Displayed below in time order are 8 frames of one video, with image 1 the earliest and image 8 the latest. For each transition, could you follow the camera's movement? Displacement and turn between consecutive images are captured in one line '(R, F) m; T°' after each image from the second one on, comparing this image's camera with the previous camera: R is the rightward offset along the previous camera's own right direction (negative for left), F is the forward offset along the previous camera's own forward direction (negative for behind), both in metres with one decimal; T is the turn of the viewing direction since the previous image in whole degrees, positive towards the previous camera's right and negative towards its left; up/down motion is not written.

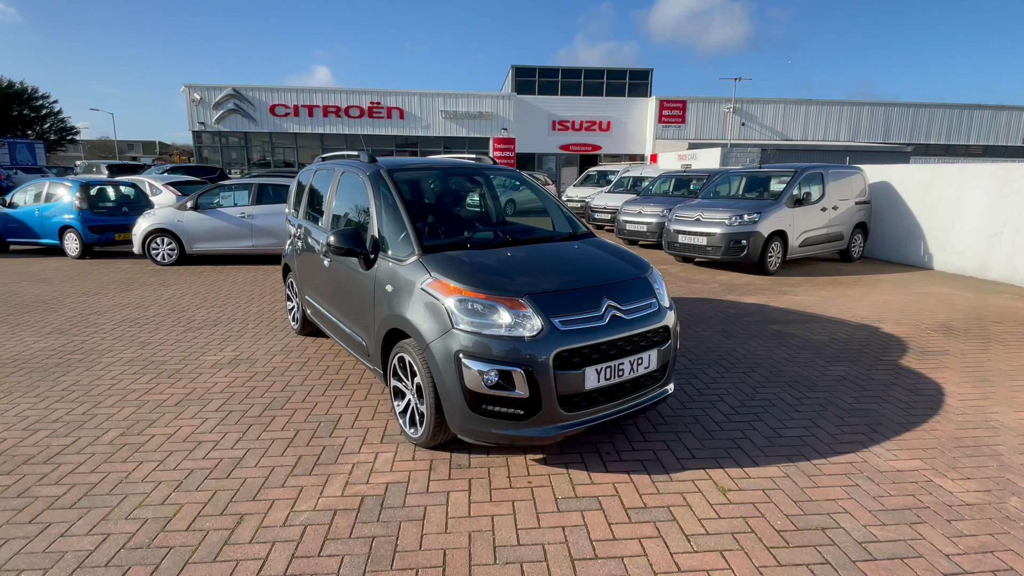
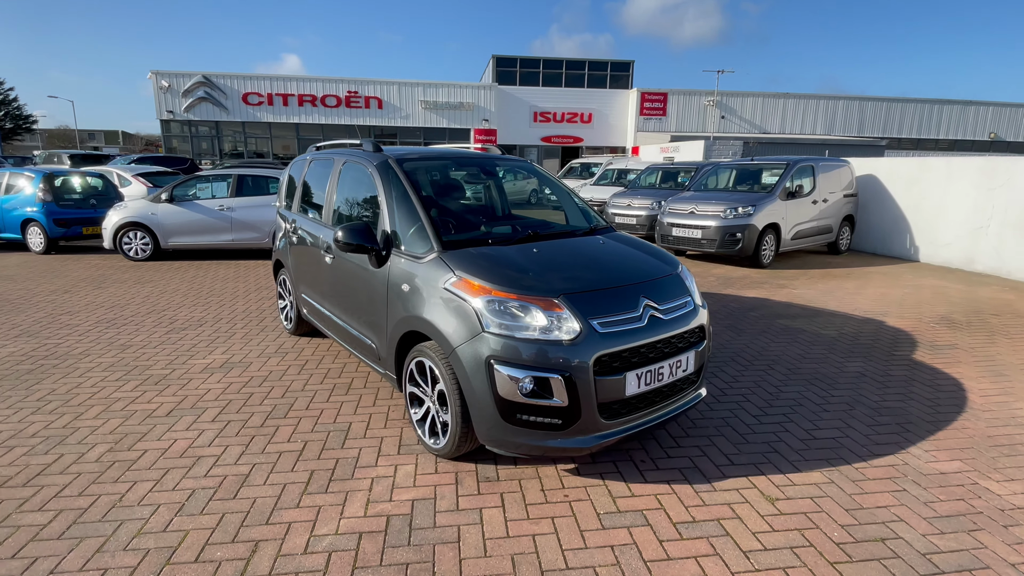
(-0.3, +0.2) m; +3°
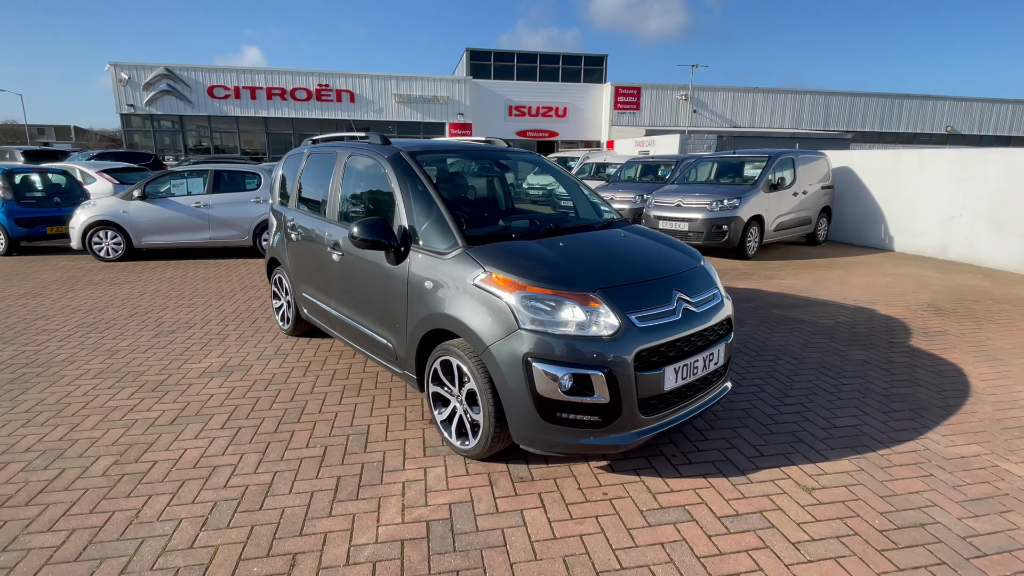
(-0.3, +0.1) m; +3°
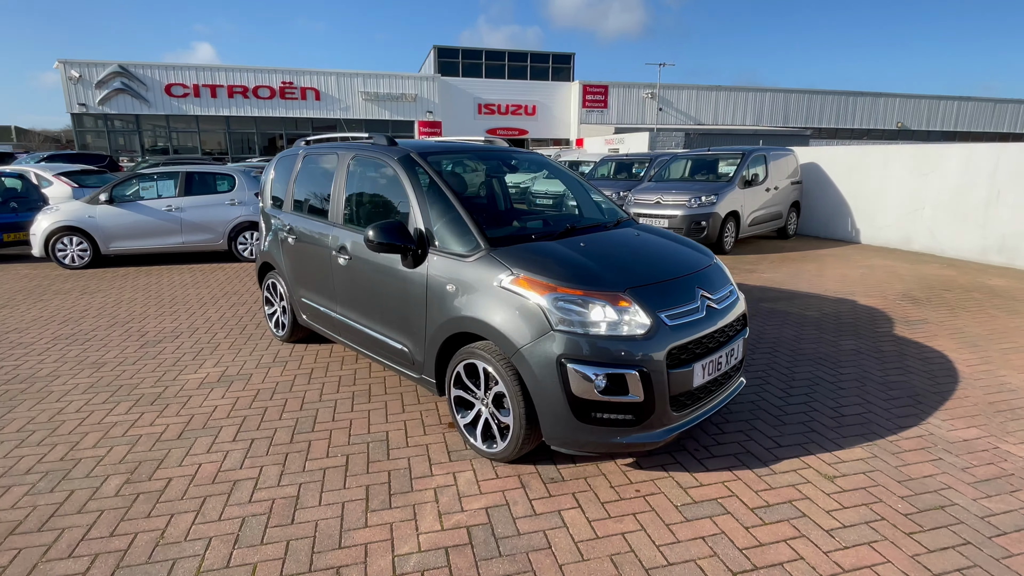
(-0.3, 0.0) m; +4°
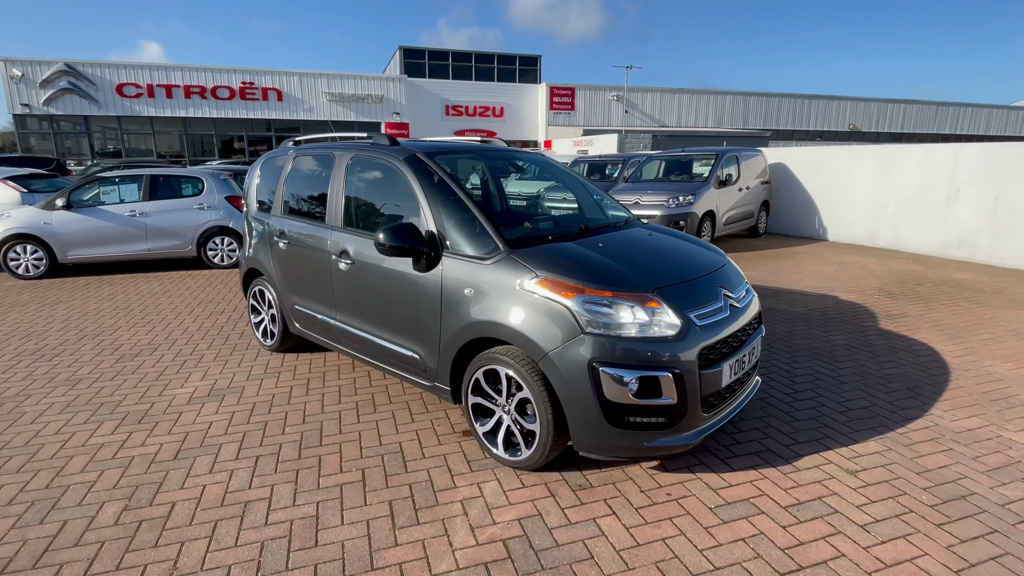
(-0.3, +0.1) m; +4°
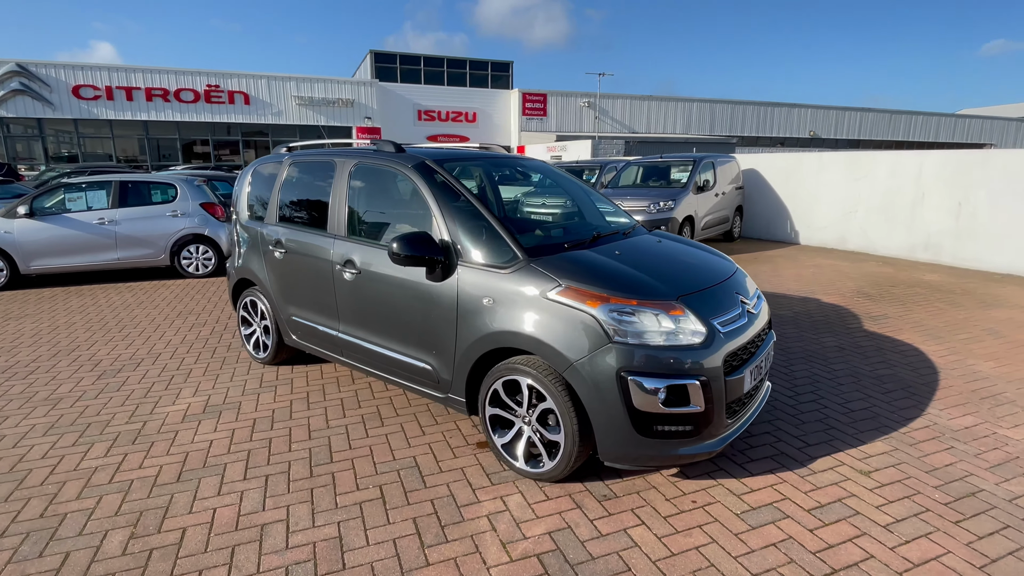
(-0.3, 0.0) m; +3°
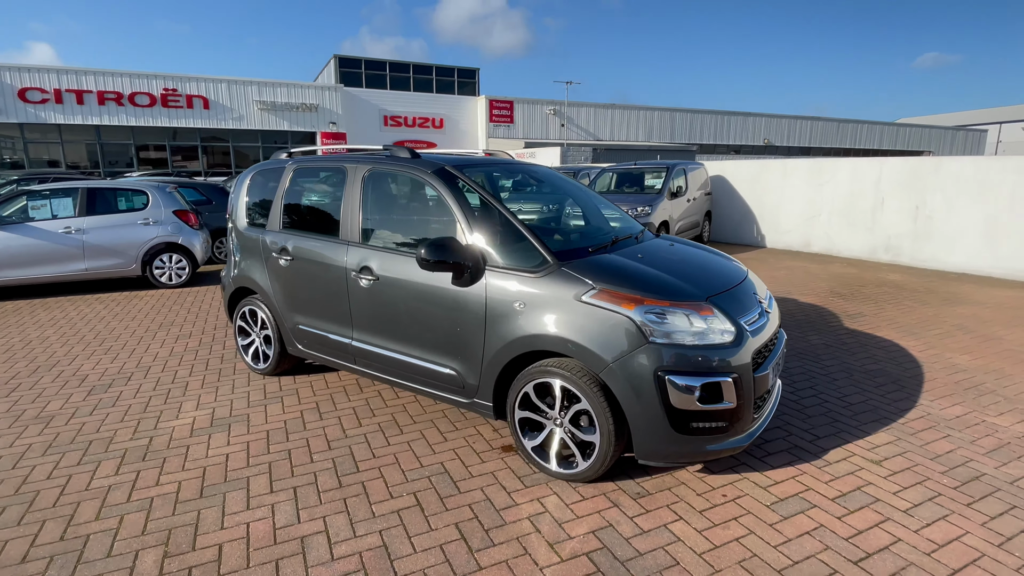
(-0.4, 0.0) m; +4°
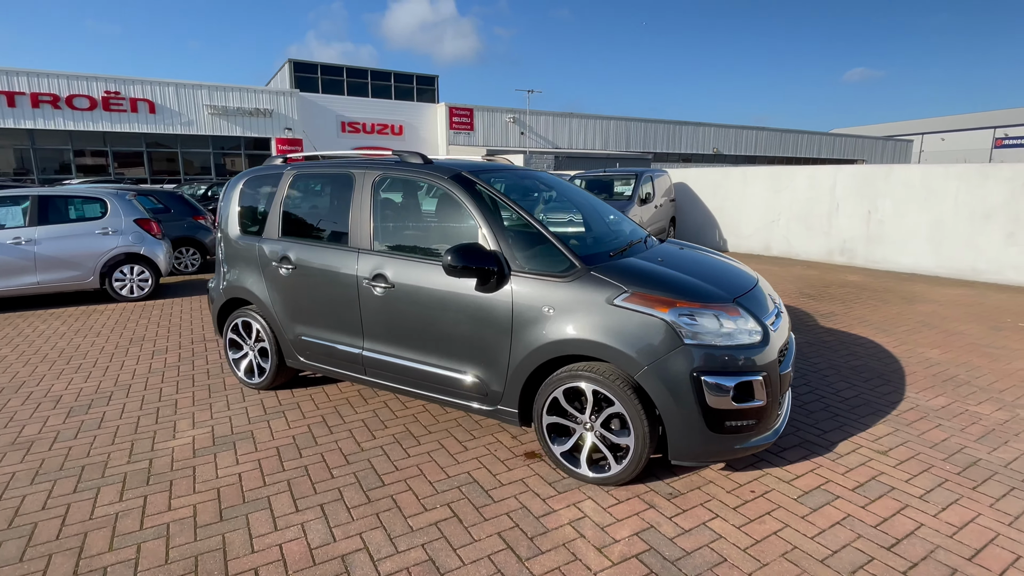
(-0.4, 0.0) m; +5°
